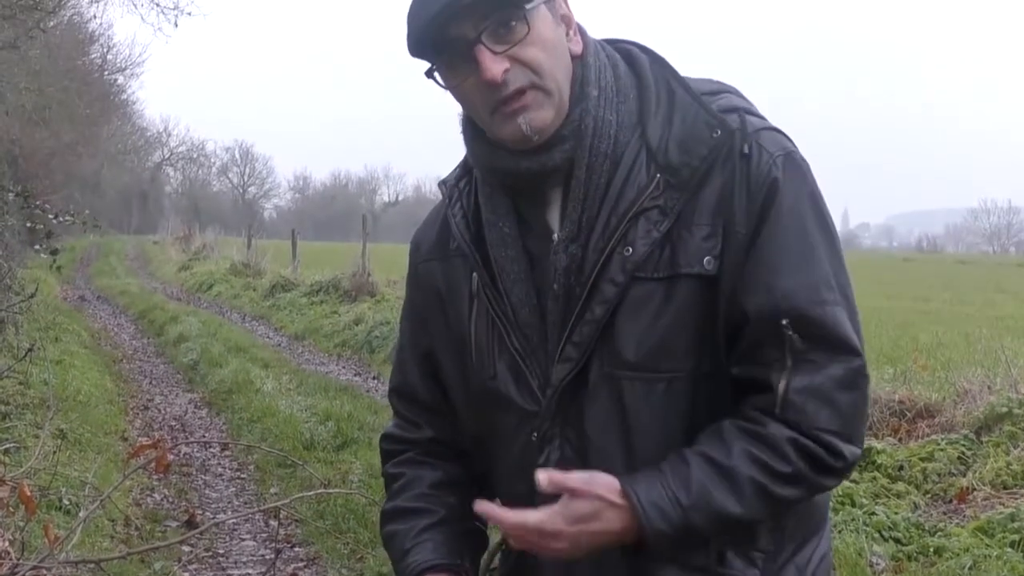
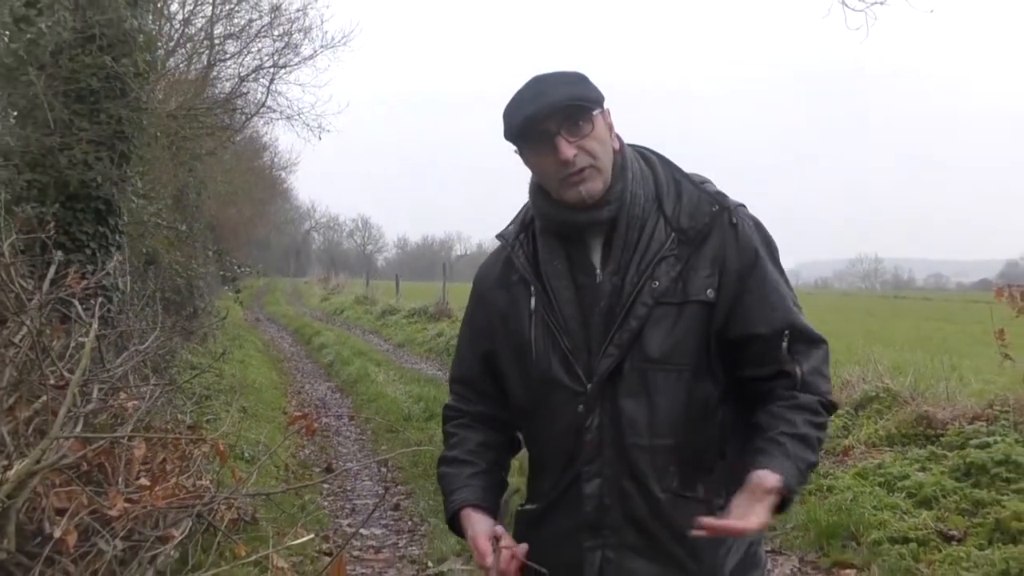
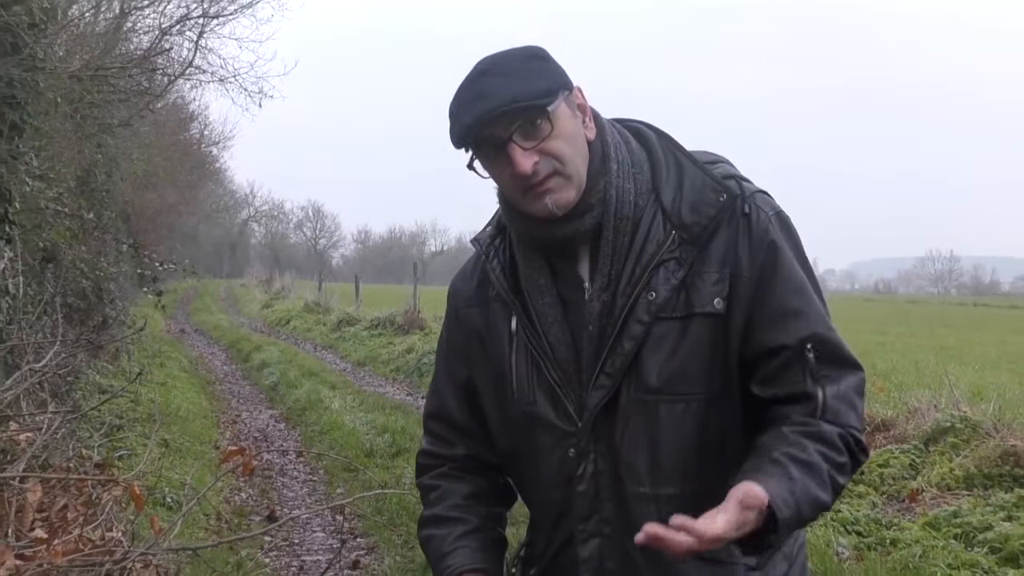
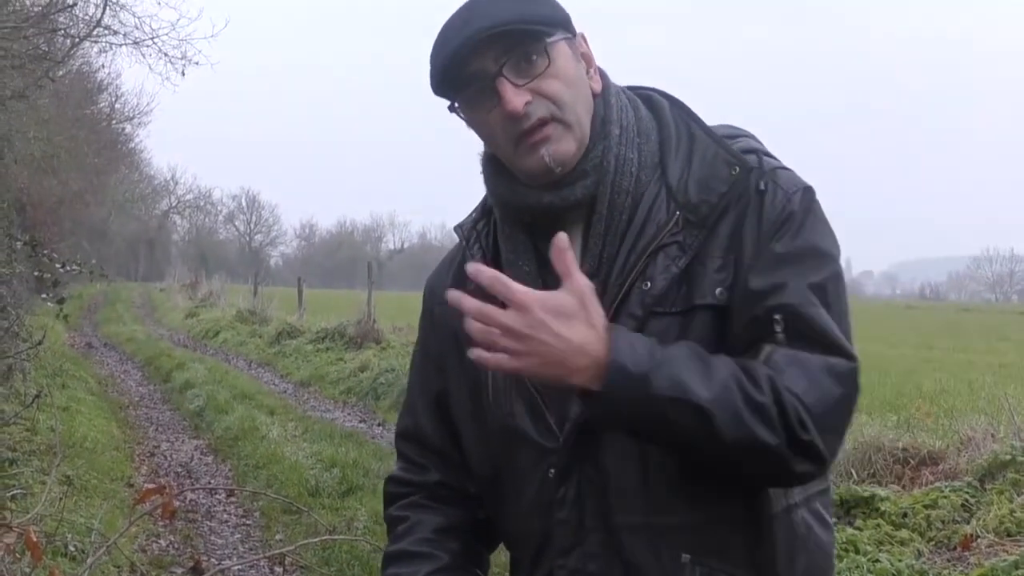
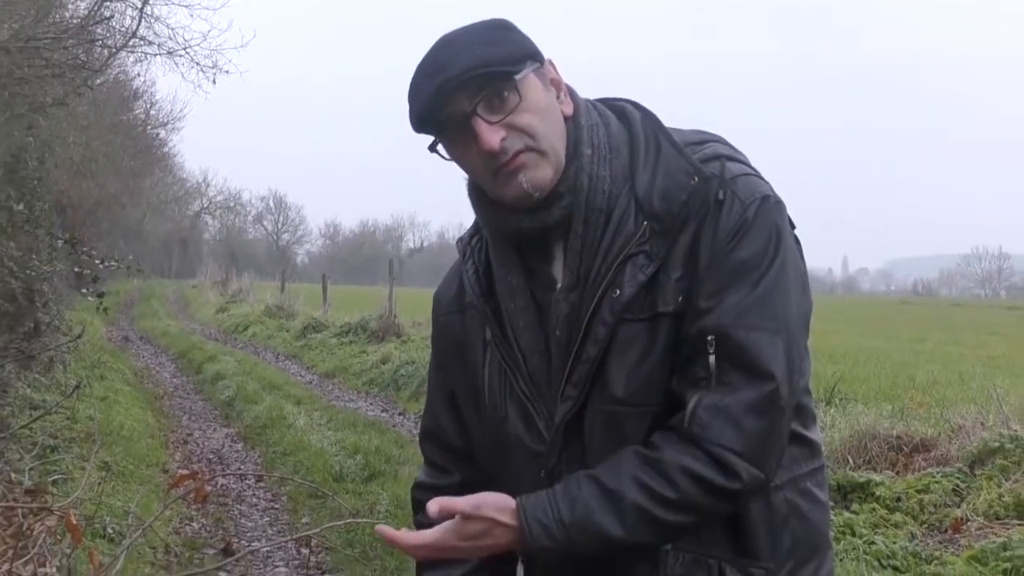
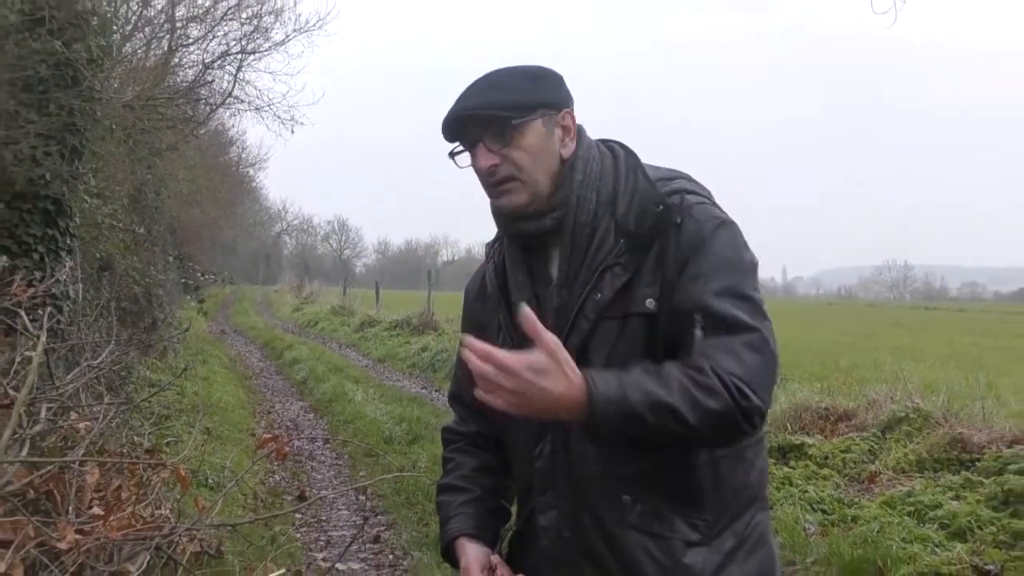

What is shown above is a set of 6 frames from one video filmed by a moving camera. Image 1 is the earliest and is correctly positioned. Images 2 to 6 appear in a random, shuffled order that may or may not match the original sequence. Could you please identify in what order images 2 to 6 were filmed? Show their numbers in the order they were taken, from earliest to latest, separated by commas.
4, 5, 3, 6, 2
